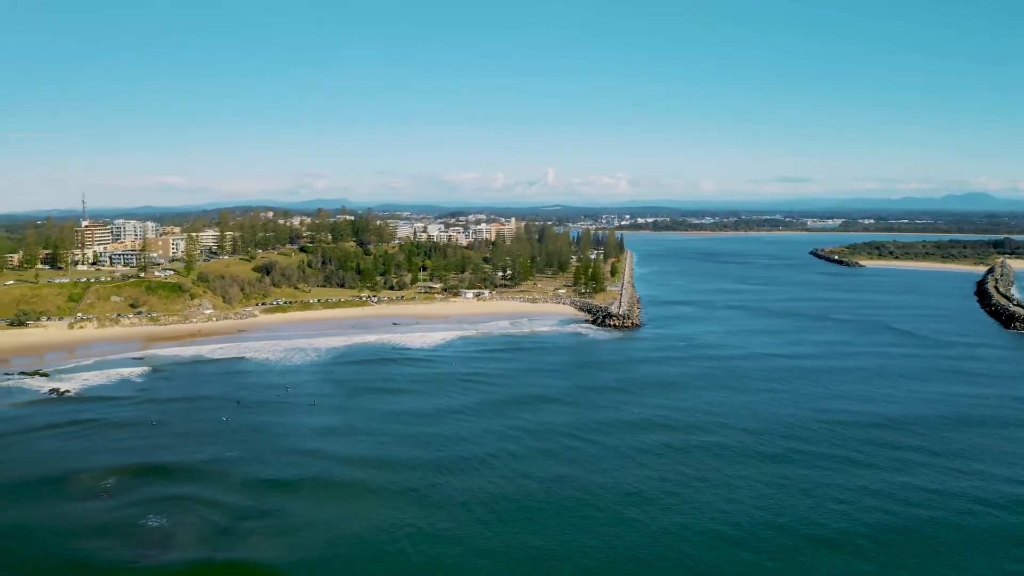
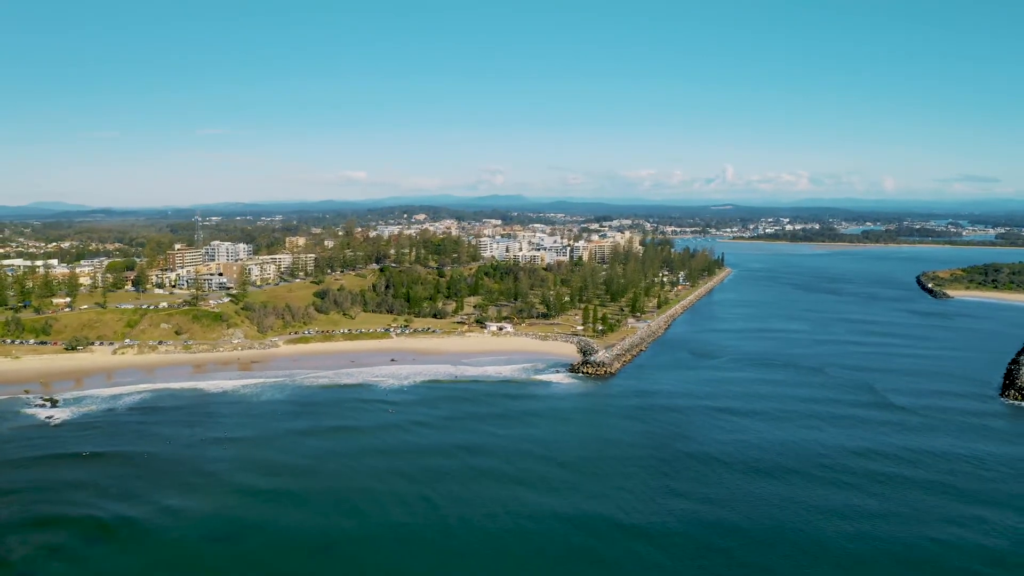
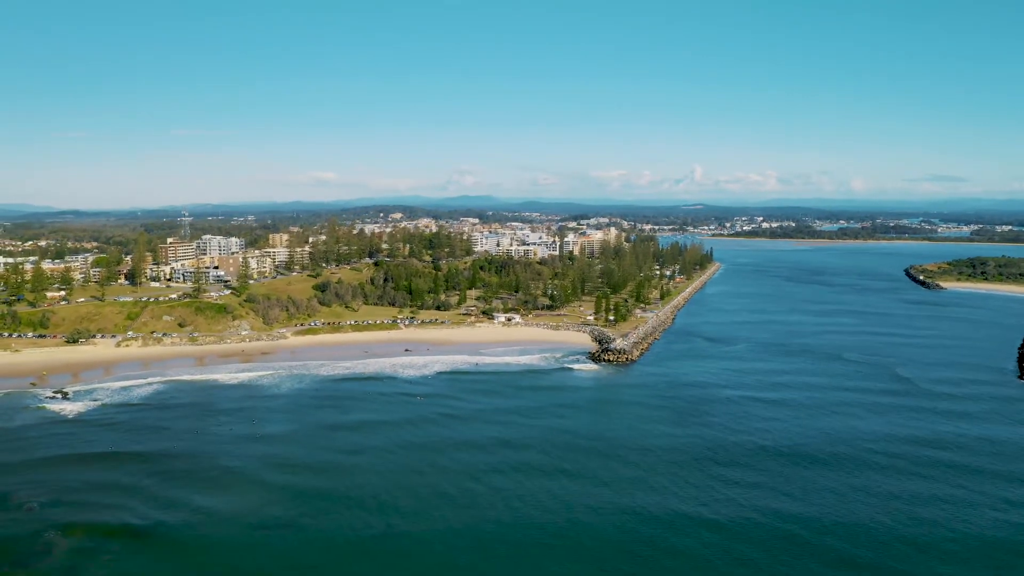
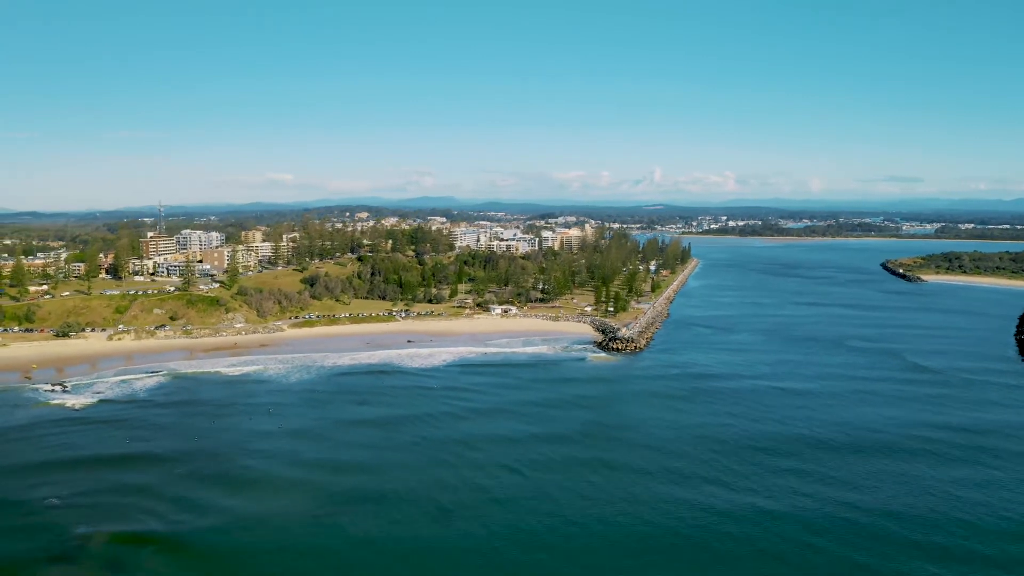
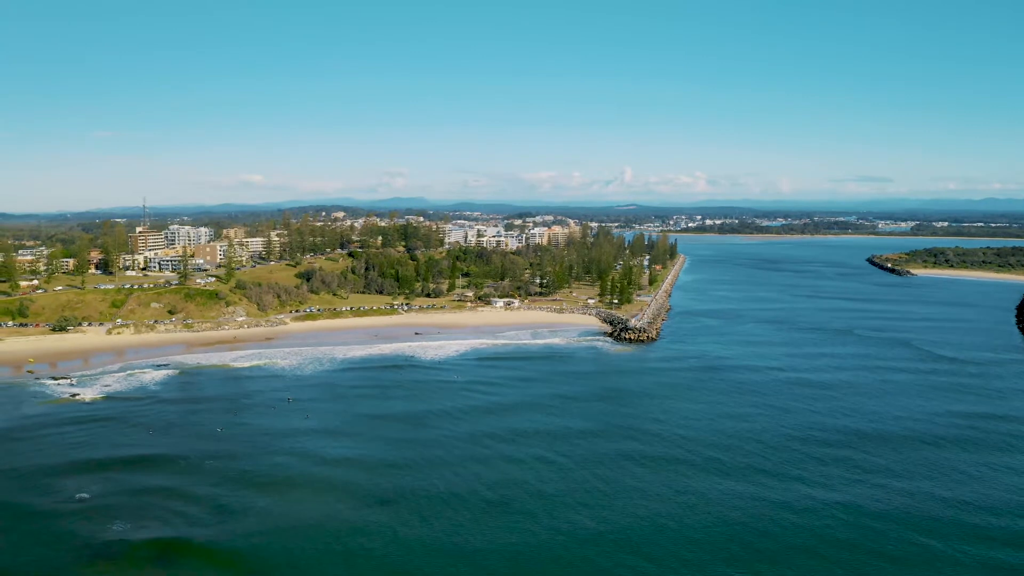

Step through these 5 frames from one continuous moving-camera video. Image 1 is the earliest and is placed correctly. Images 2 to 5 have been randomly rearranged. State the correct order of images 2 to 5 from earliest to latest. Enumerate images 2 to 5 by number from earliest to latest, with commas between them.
5, 4, 3, 2
